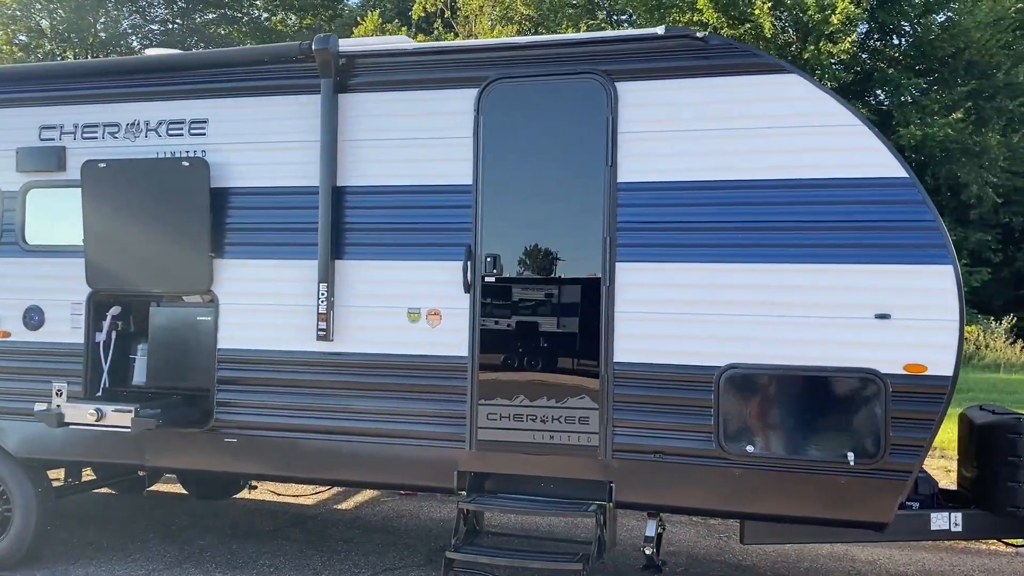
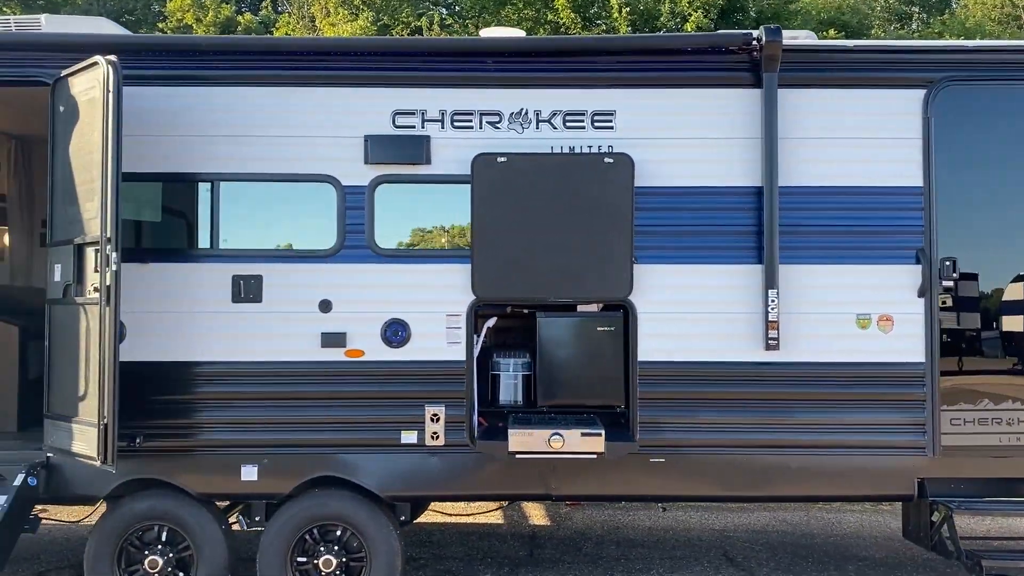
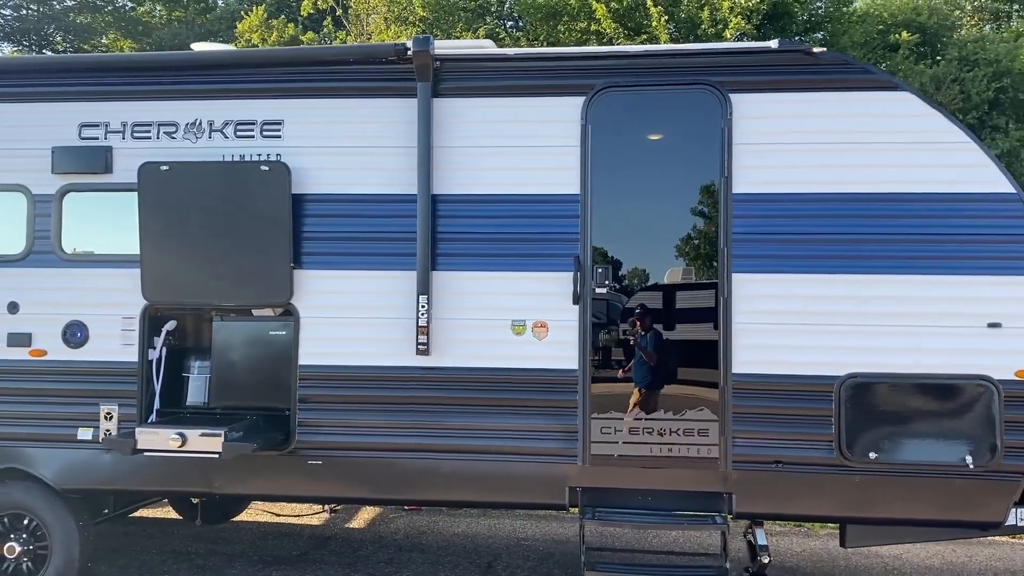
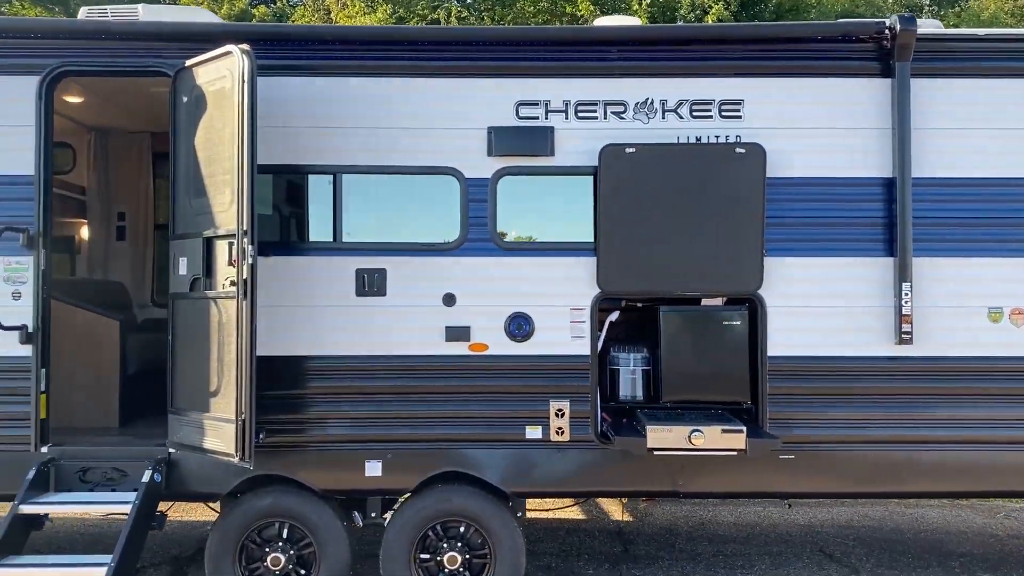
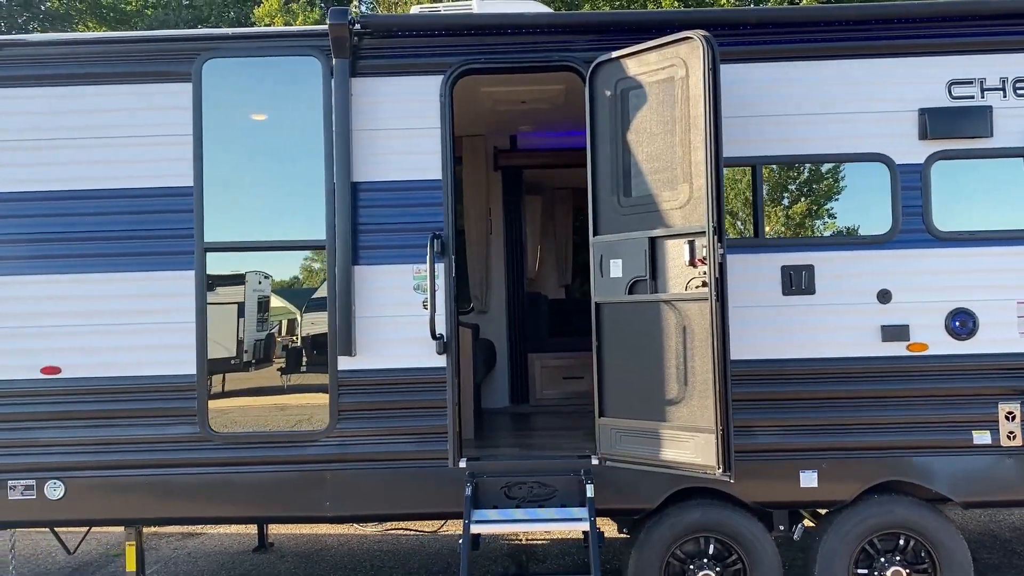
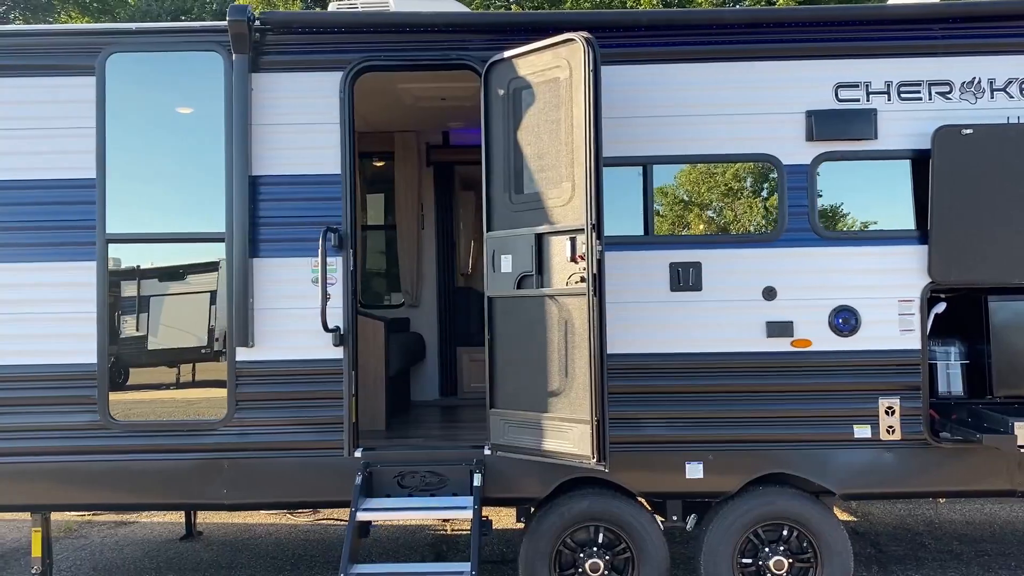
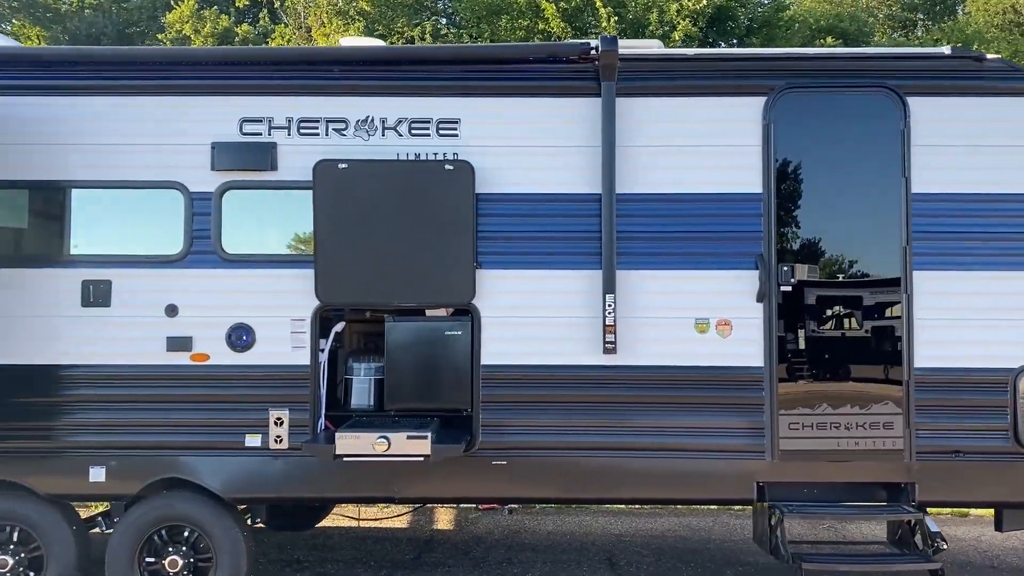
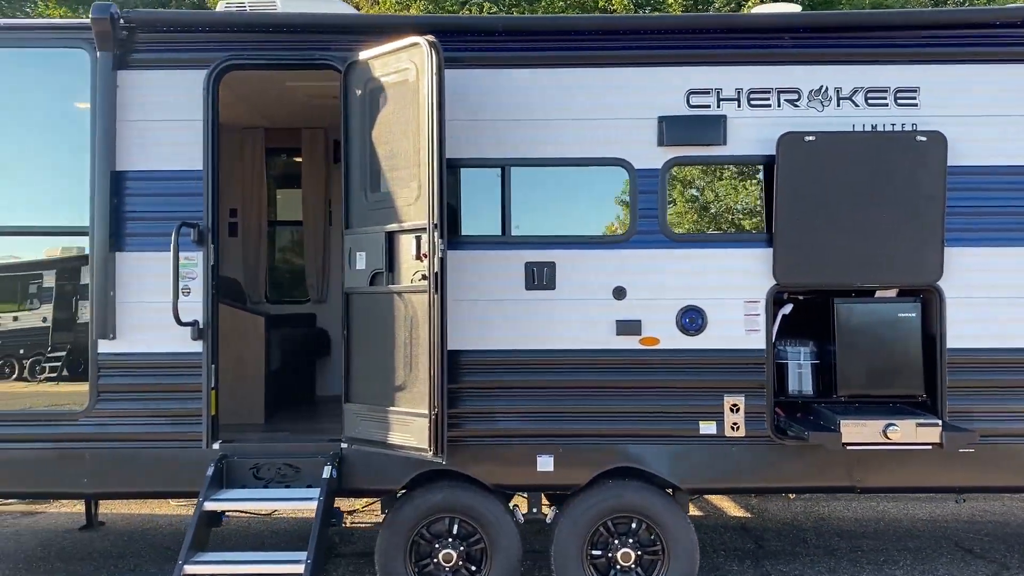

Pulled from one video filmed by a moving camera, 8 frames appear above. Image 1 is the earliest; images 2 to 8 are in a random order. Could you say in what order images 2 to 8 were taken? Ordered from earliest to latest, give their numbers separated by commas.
3, 7, 2, 4, 8, 6, 5
